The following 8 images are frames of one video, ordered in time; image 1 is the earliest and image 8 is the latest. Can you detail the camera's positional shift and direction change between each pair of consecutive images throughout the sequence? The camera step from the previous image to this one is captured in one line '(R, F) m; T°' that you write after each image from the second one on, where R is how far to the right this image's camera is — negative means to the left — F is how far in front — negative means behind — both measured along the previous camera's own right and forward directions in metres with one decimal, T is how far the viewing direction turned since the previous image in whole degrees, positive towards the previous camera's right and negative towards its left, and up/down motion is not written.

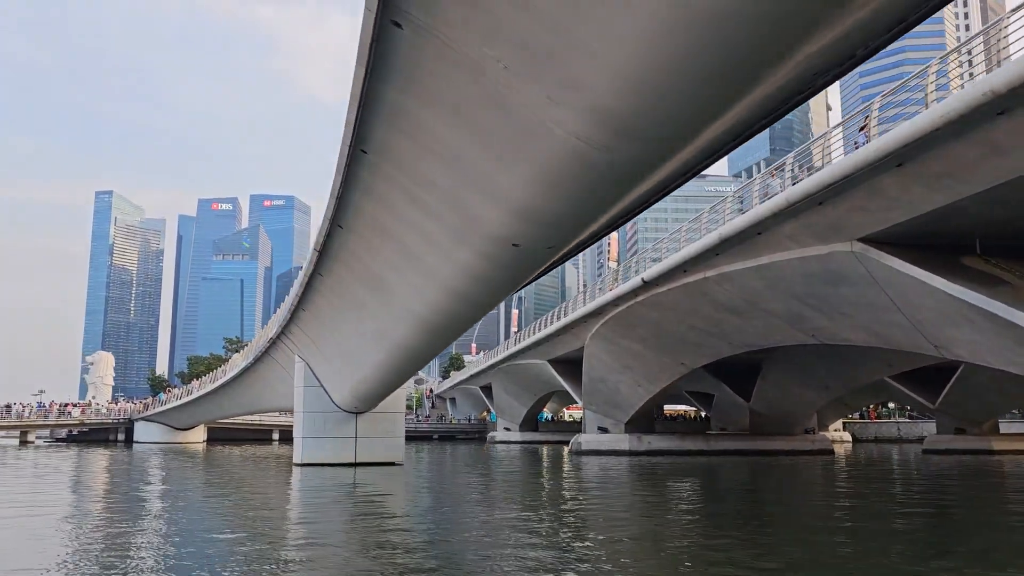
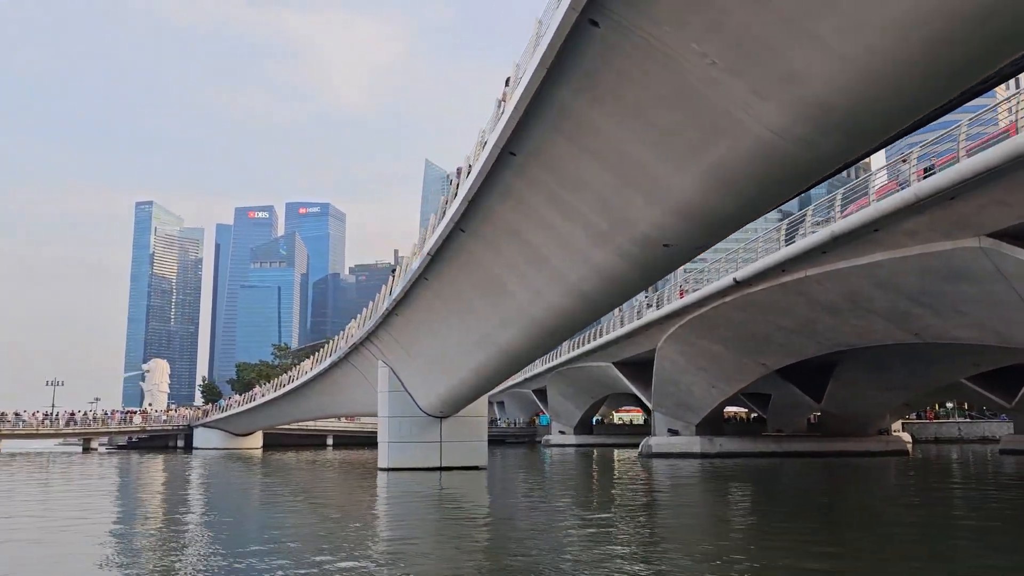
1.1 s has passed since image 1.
(-1.4, +0.1) m; -2°
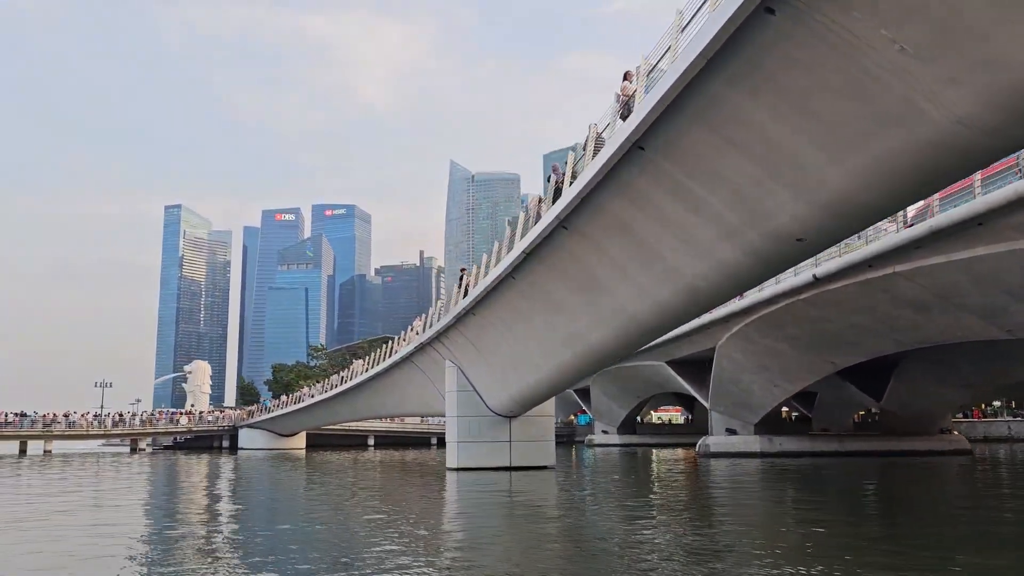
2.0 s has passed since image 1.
(-1.2, +0.1) m; -2°
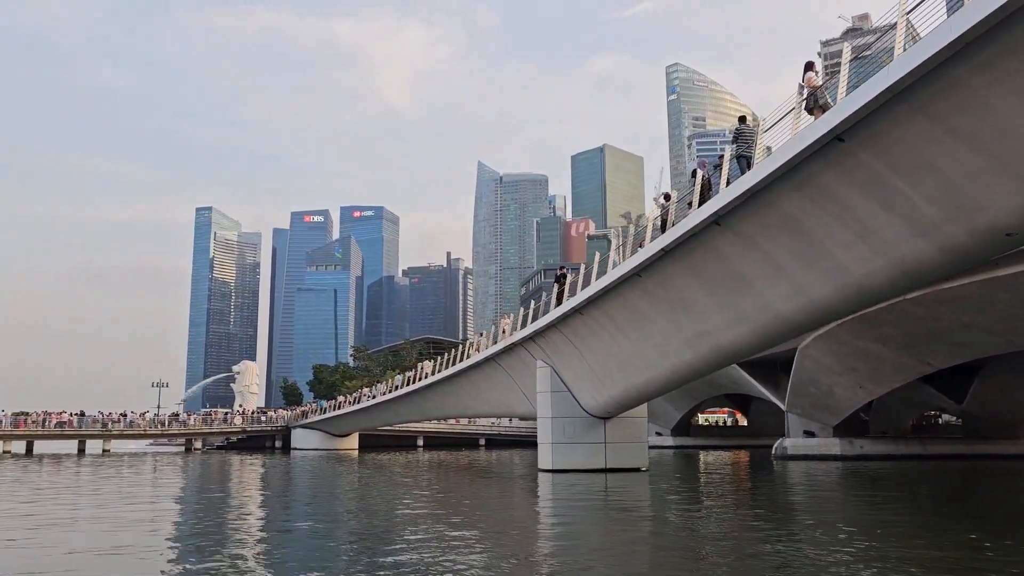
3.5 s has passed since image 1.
(-1.8, +0.2) m; -2°
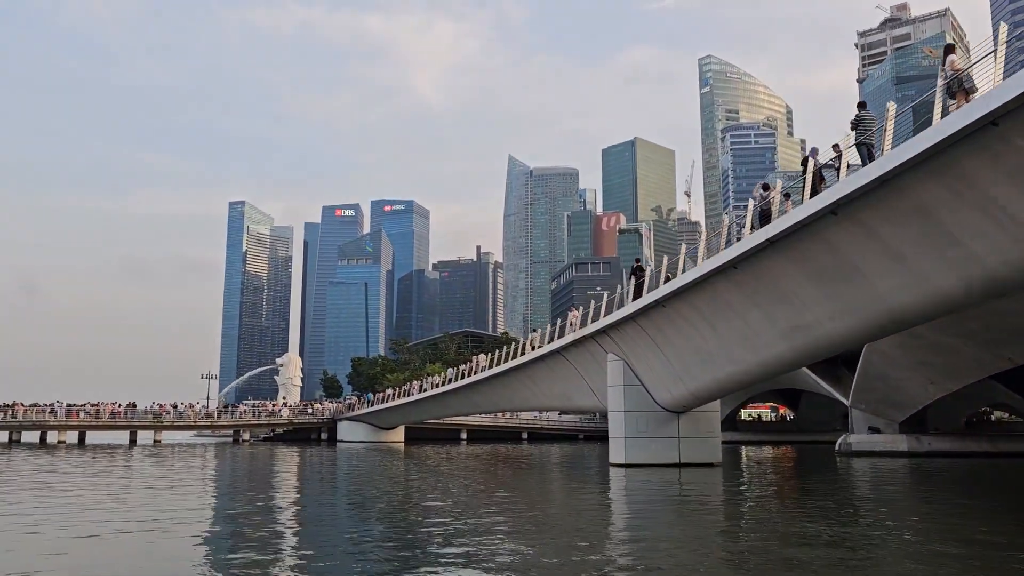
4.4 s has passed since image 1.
(-1.2, +0.2) m; -2°
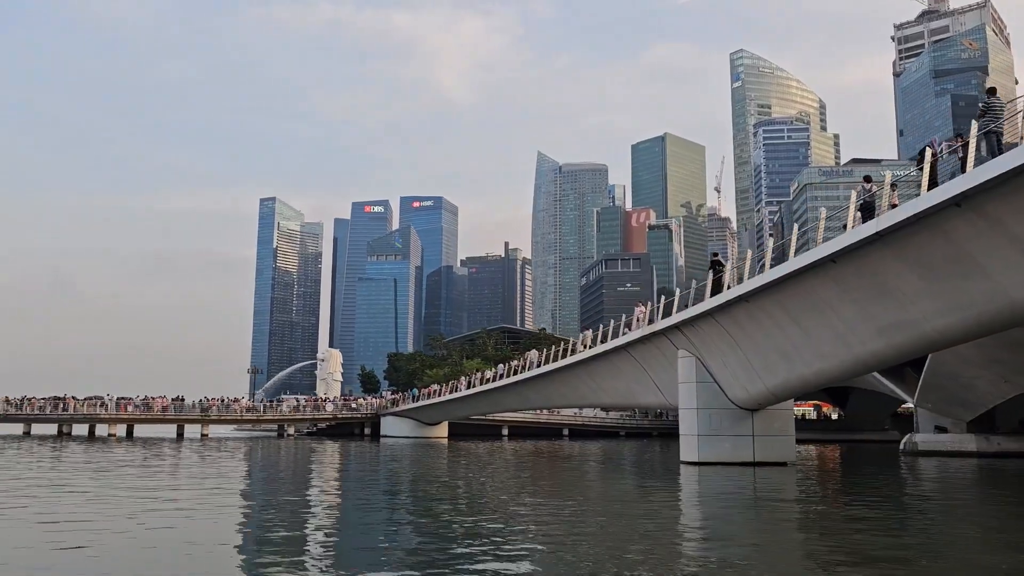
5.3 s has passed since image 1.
(-1.1, +0.2) m; -2°
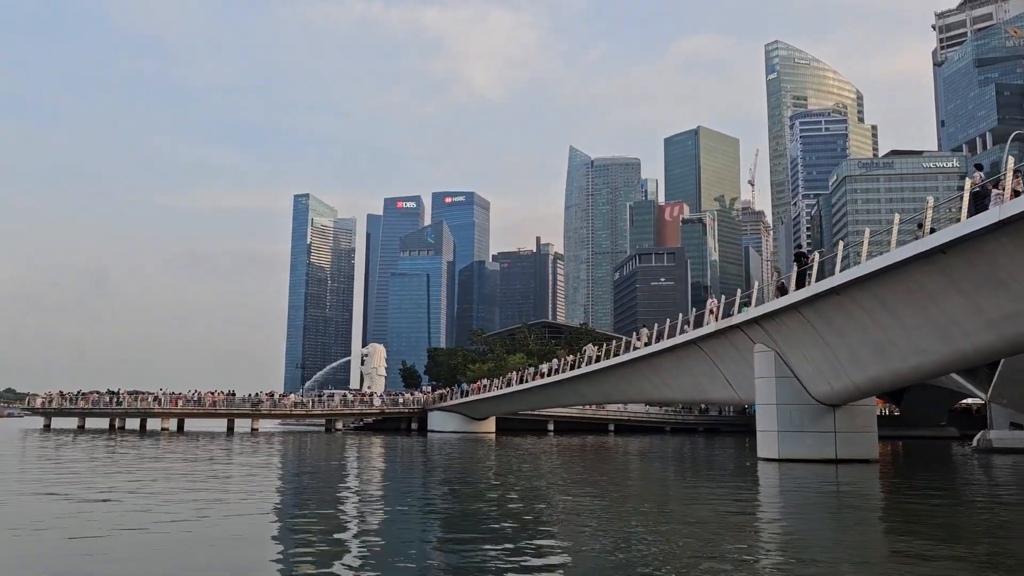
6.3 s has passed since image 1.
(-1.1, +0.3) m; -2°
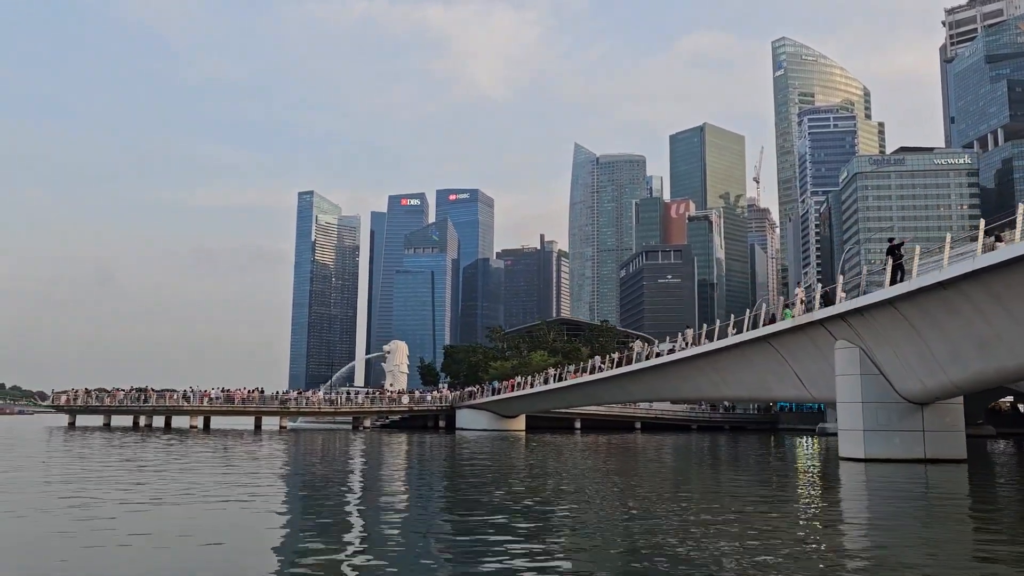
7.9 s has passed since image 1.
(-1.8, +0.6) m; 0°
